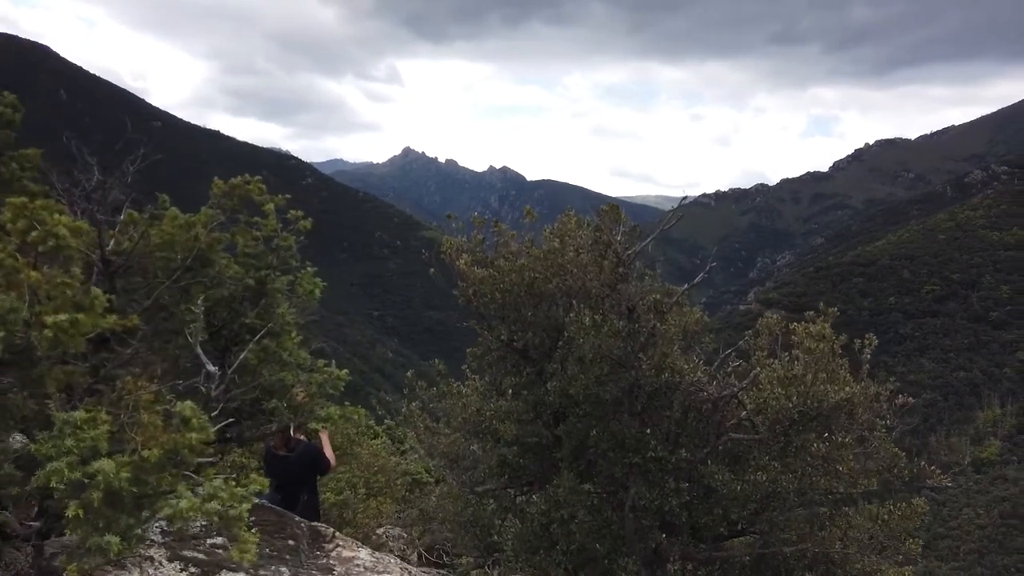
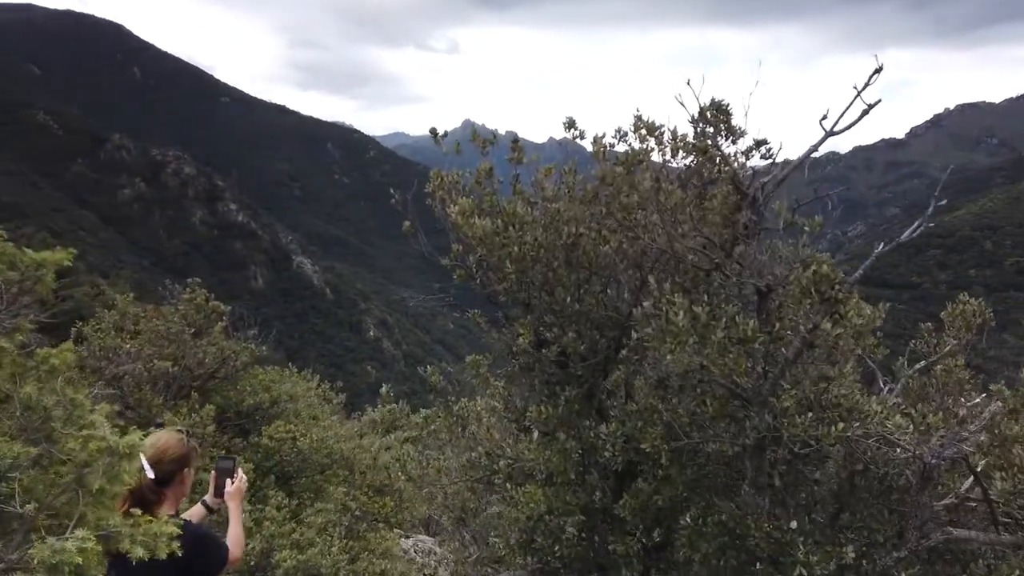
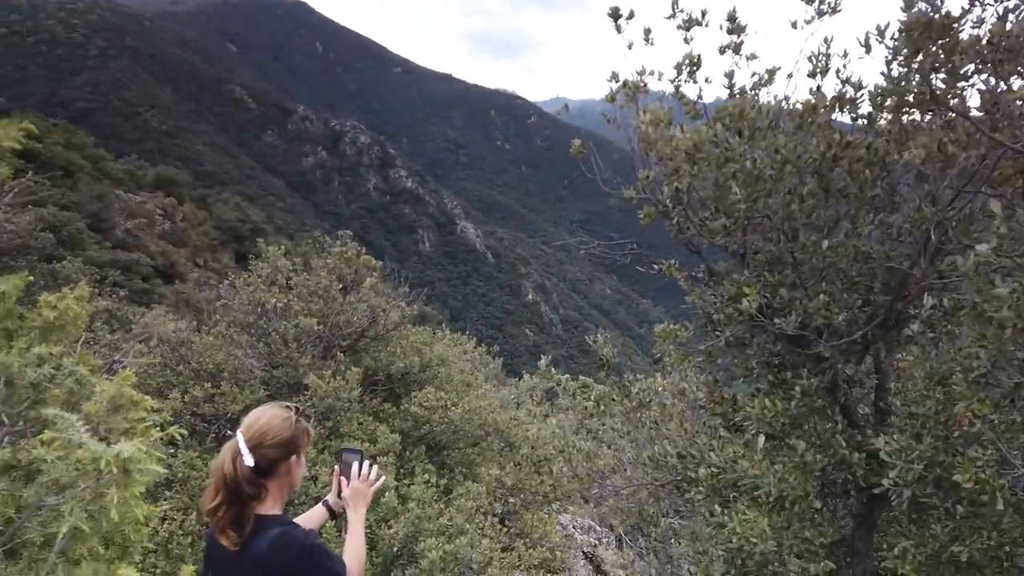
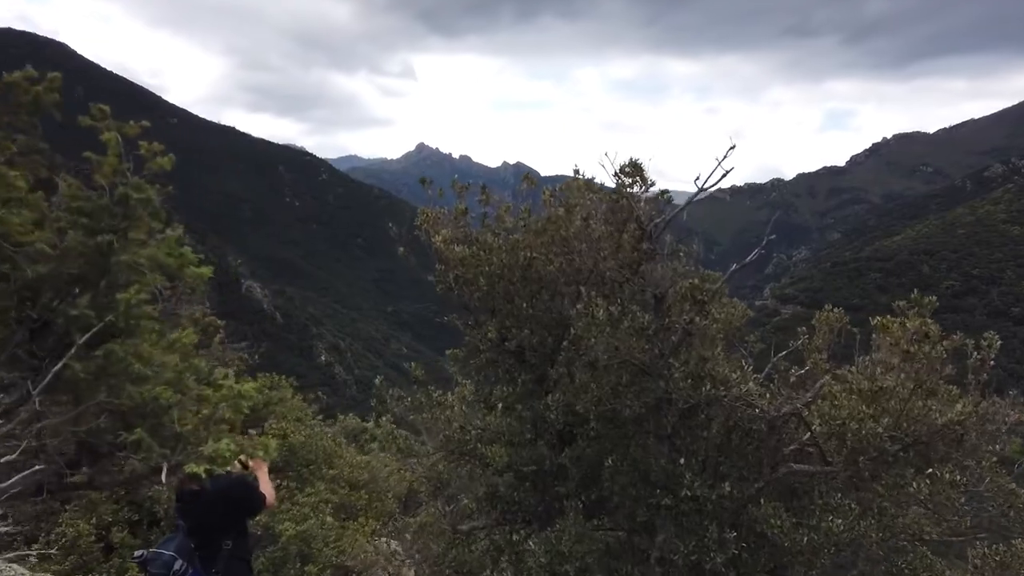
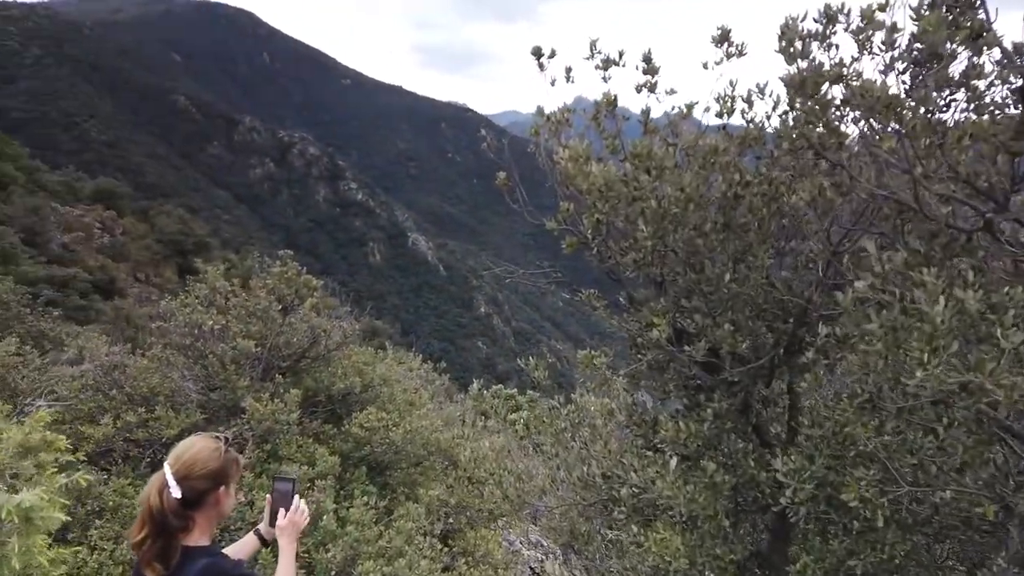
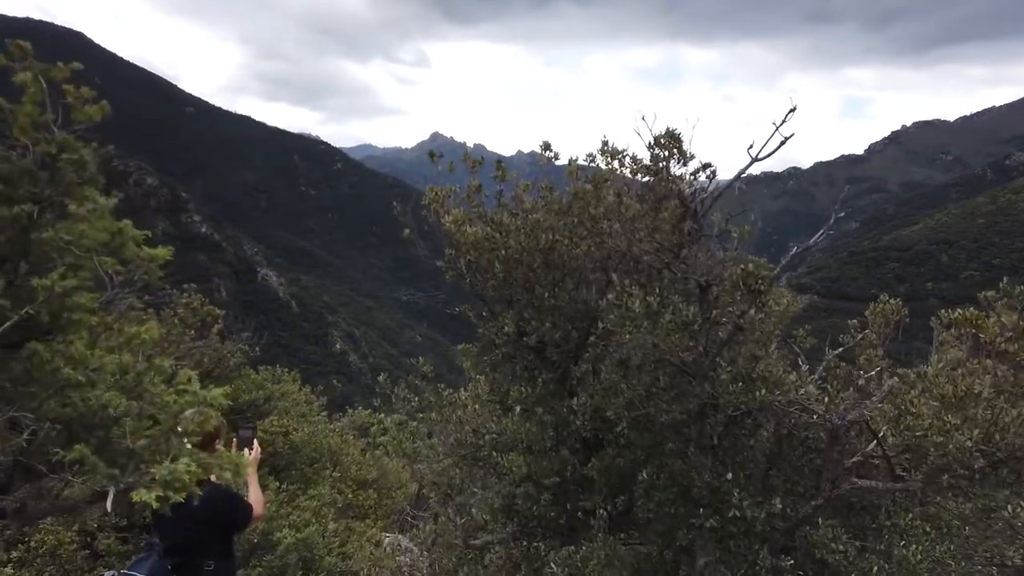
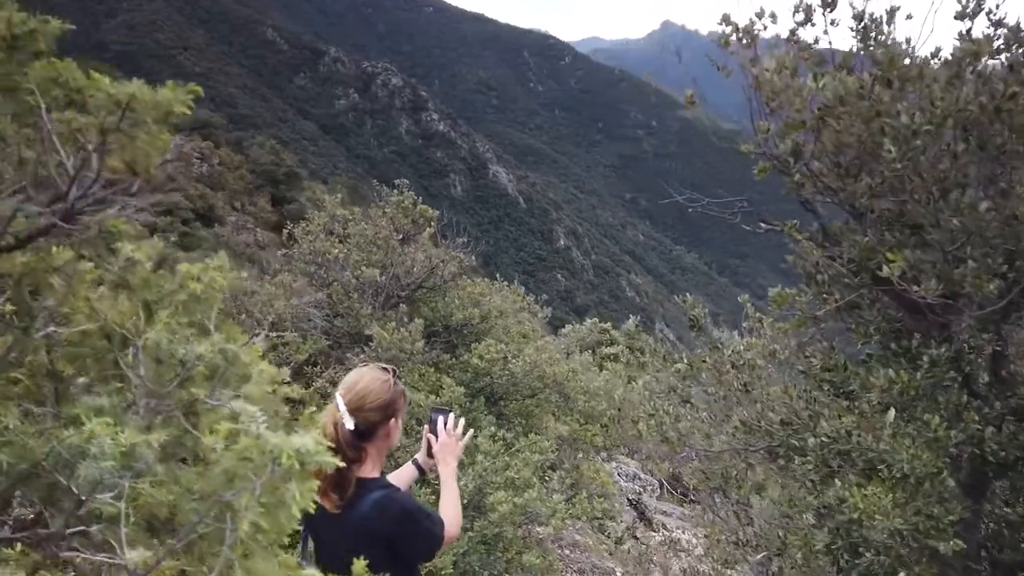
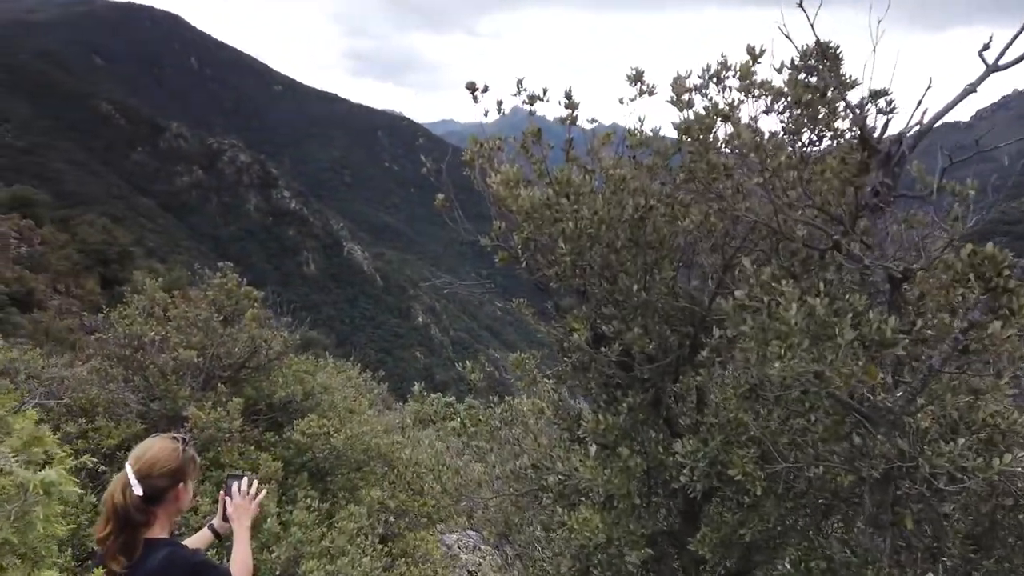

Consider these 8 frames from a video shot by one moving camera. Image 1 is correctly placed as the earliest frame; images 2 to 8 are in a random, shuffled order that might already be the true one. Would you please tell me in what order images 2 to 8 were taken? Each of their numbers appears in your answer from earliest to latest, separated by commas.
4, 6, 2, 8, 5, 3, 7
